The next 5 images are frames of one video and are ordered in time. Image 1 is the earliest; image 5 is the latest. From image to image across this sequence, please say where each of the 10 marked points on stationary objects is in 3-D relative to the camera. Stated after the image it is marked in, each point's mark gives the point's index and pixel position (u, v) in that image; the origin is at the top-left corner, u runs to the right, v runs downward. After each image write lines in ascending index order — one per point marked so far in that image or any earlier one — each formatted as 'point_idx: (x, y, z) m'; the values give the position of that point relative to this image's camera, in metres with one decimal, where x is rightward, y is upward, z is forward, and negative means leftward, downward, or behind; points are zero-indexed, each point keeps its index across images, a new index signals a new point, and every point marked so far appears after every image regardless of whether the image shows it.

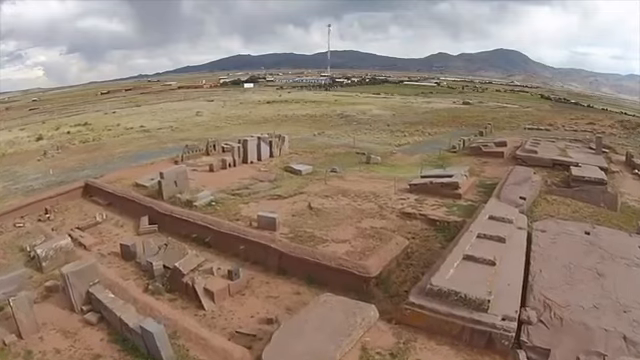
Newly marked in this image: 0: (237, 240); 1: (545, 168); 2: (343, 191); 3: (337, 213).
0: (-1.7, -1.2, +9.6) m
1: (+8.6, +0.5, +18.5) m
2: (+0.6, -0.3, +12.5) m
3: (+0.4, -0.8, +10.8) m
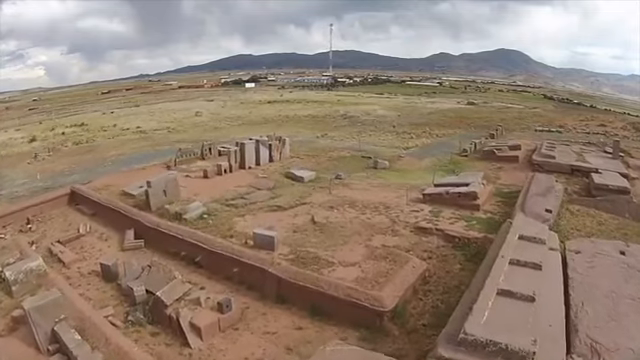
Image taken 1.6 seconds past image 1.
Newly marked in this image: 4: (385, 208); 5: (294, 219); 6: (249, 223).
0: (-1.6, -1.4, +8.4) m
1: (+8.8, +0.2, +17.3) m
2: (+0.7, -0.5, +11.3) m
3: (+0.5, -1.0, +9.6) m
4: (+1.5, -0.7, +11.1) m
5: (-0.6, -0.8, +10.1) m
6: (-1.5, -0.9, +10.0) m
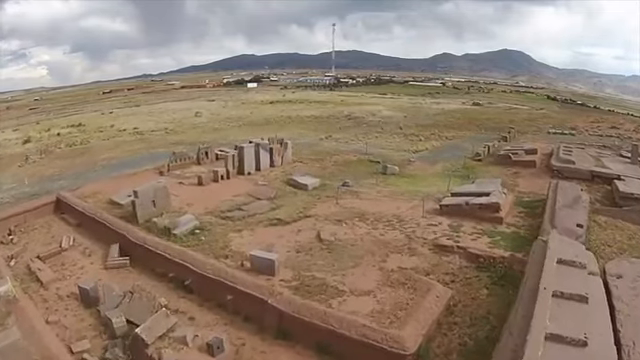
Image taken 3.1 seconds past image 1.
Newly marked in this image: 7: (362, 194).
0: (-1.5, -1.7, +7.3) m
1: (+8.9, 0.0, +16.1) m
2: (+0.9, -0.7, +10.2) m
3: (+0.6, -1.2, +8.5) m
4: (+1.7, -0.9, +10.0) m
5: (-0.4, -1.0, +9.0) m
6: (-1.4, -1.1, +8.8) m
7: (+1.1, -0.4, +12.0) m
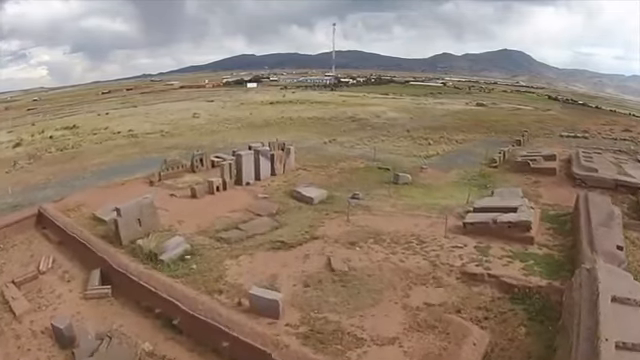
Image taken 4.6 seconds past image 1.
0: (-1.3, -1.9, +6.1) m
1: (+9.1, -0.3, +14.9) m
2: (+1.0, -1.0, +9.0) m
3: (+0.8, -1.5, +7.3) m
4: (+1.8, -1.2, +8.8) m
5: (-0.3, -1.3, +7.8) m
6: (-1.2, -1.4, +7.7) m
7: (+1.2, -0.7, +10.8) m
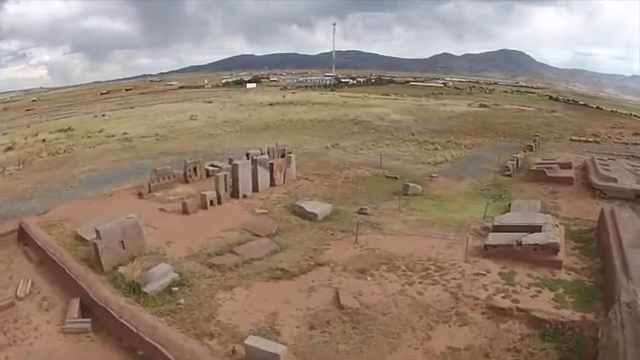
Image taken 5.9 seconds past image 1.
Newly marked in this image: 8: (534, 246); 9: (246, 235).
0: (-1.2, -2.3, +5.2) m
1: (+9.2, -0.6, +14.0) m
2: (+1.1, -1.3, +8.1) m
3: (+0.9, -1.8, +6.3) m
4: (+1.9, -1.5, +7.9) m
5: (-0.2, -1.6, +6.9) m
6: (-1.1, -1.7, +6.7) m
7: (+1.3, -1.0, +9.9) m
8: (+3.8, -1.2, +8.5) m
9: (-1.4, -1.1, +9.3) m
